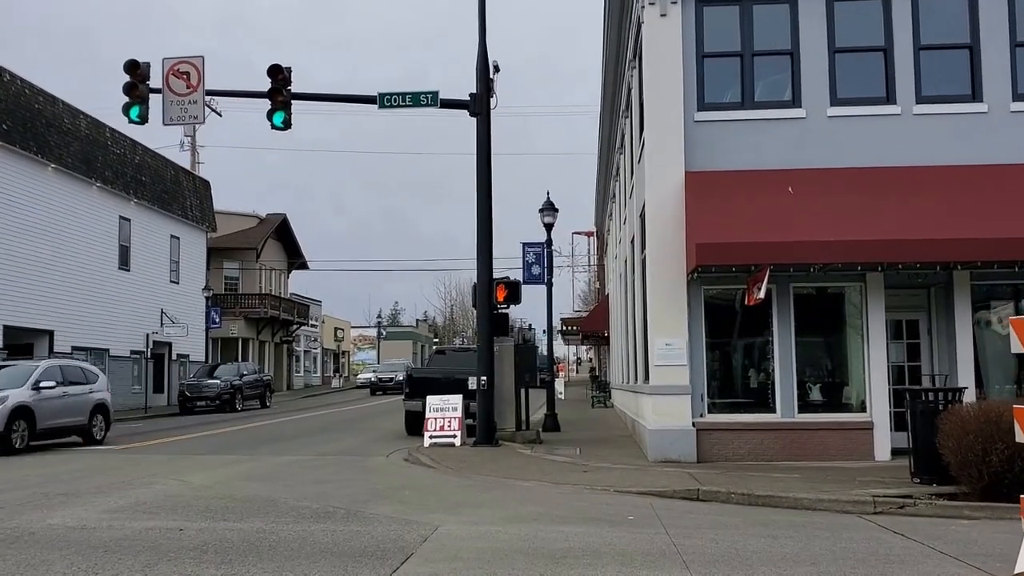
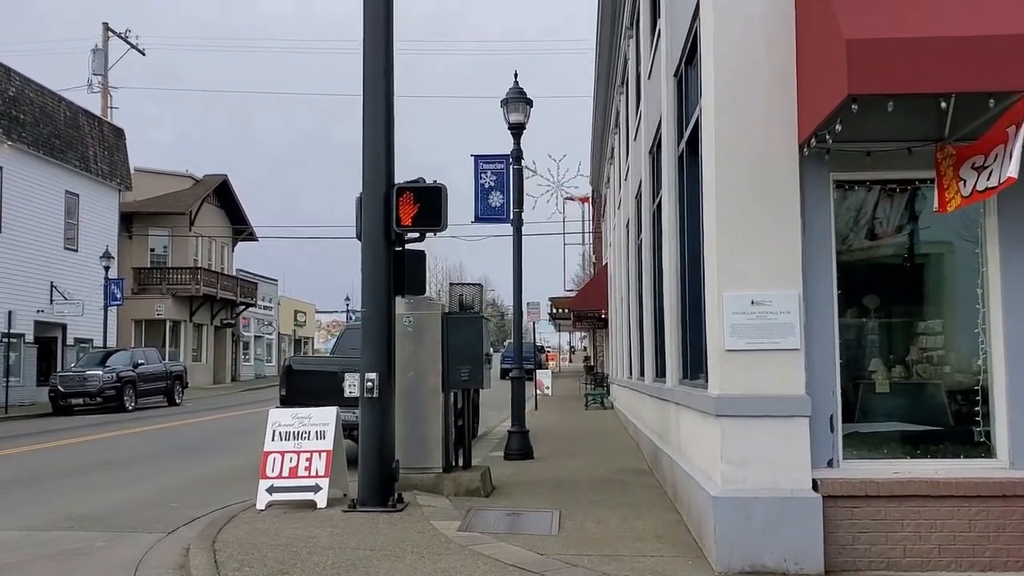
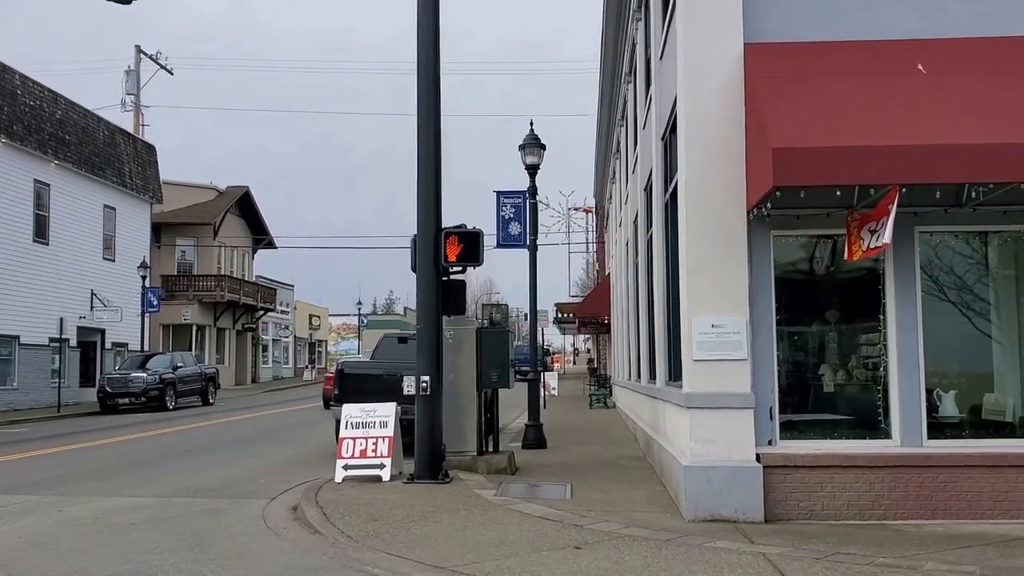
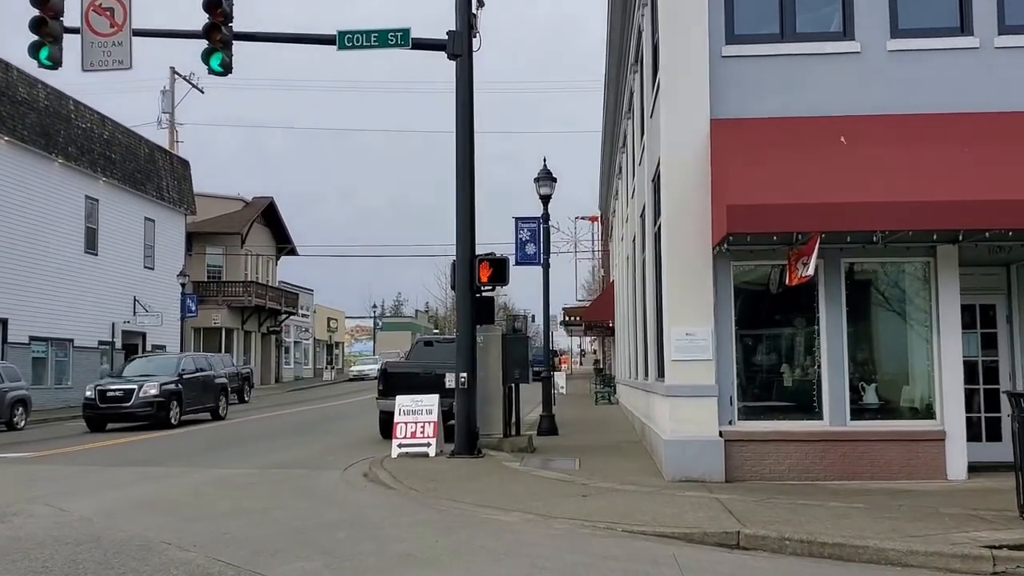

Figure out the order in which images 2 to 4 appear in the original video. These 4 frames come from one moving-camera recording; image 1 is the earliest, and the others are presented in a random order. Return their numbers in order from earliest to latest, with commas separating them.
4, 3, 2
